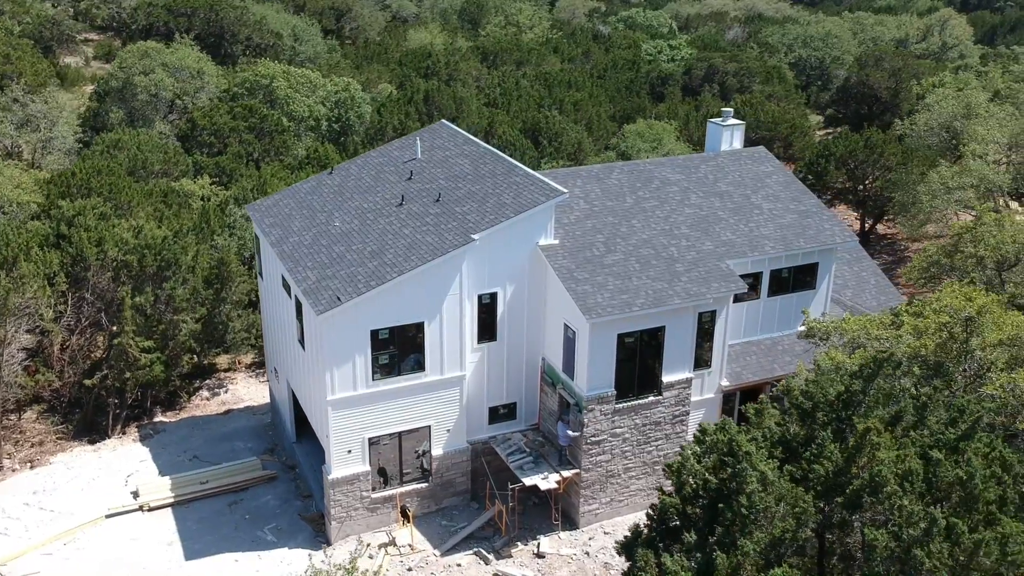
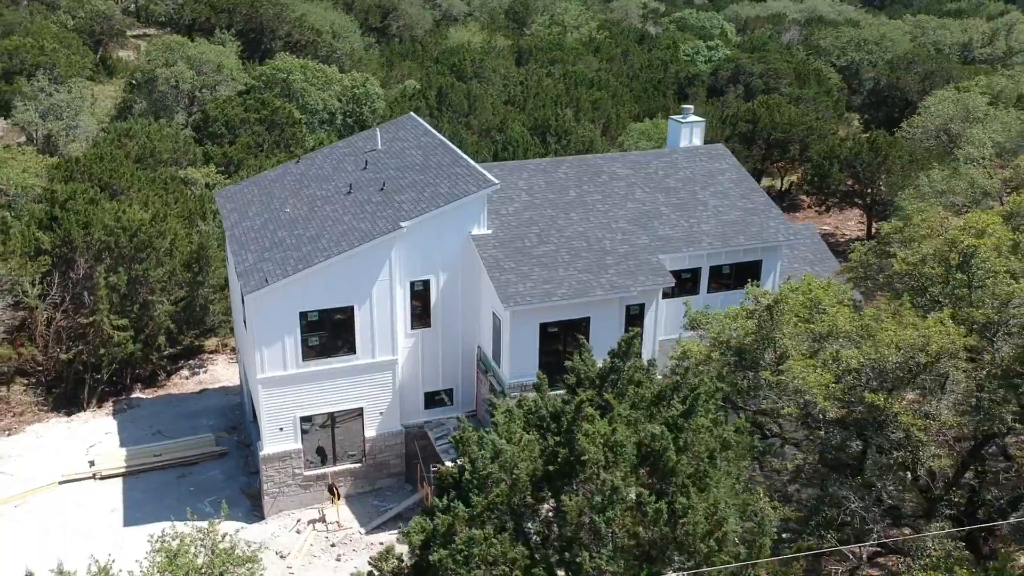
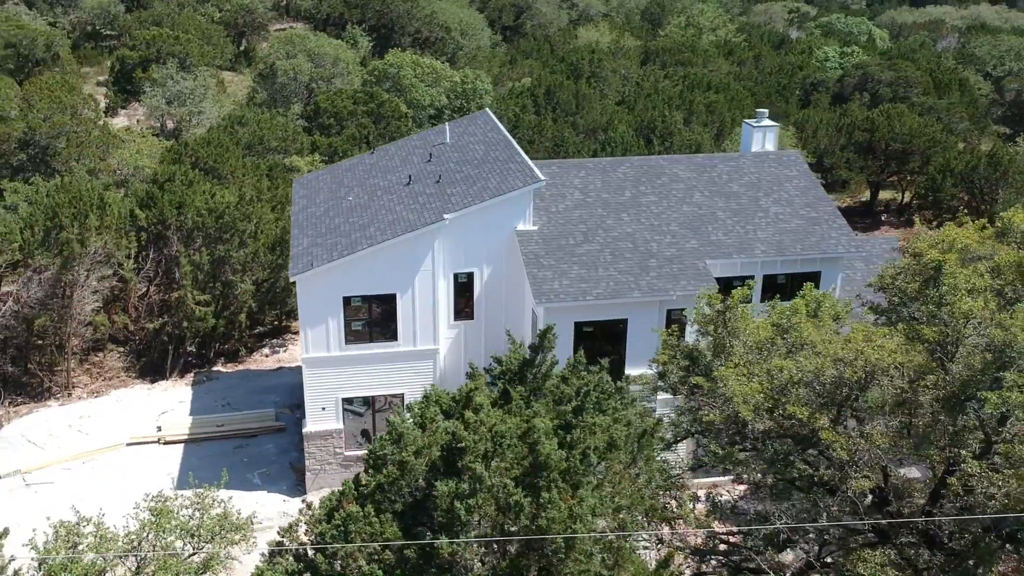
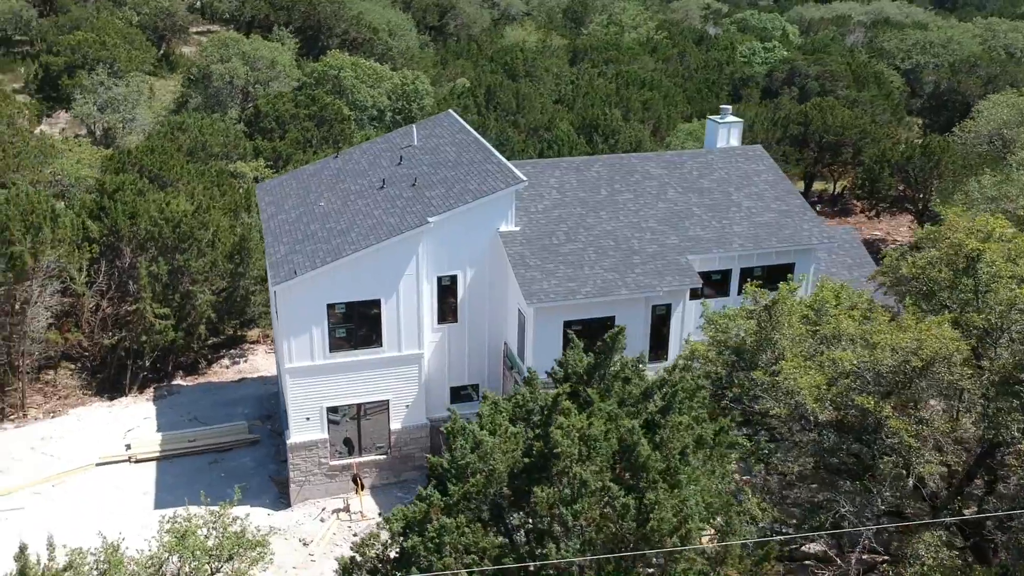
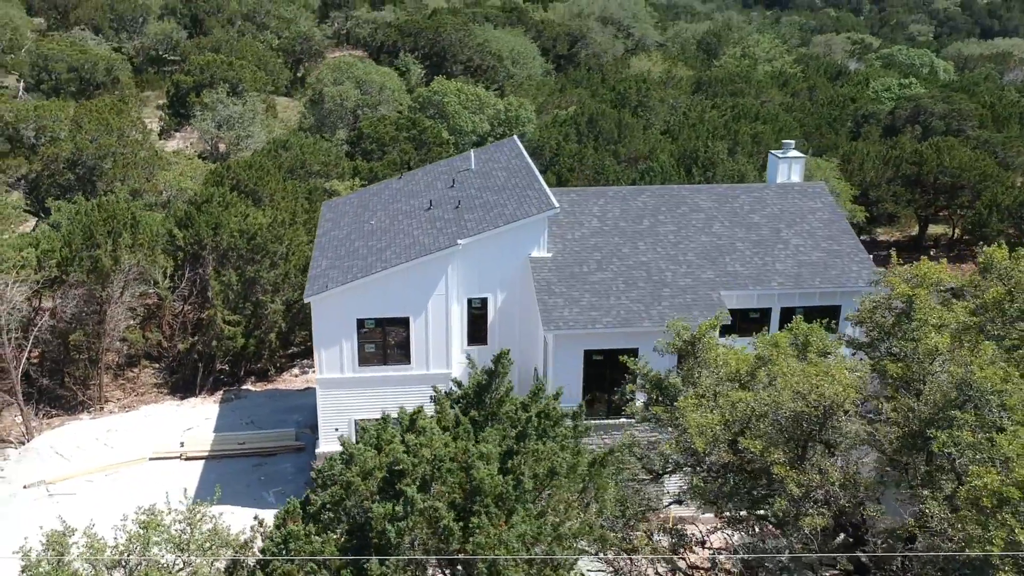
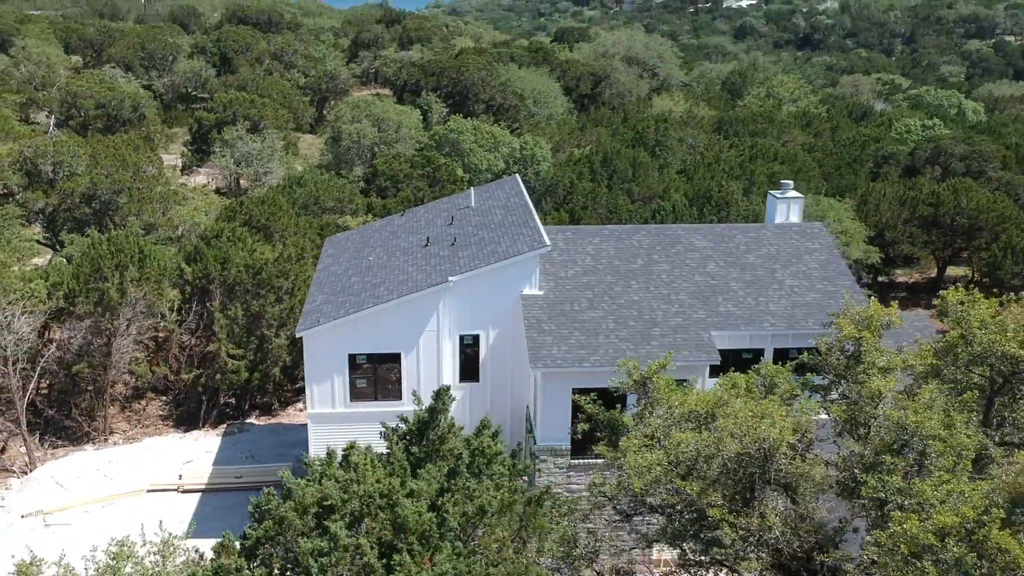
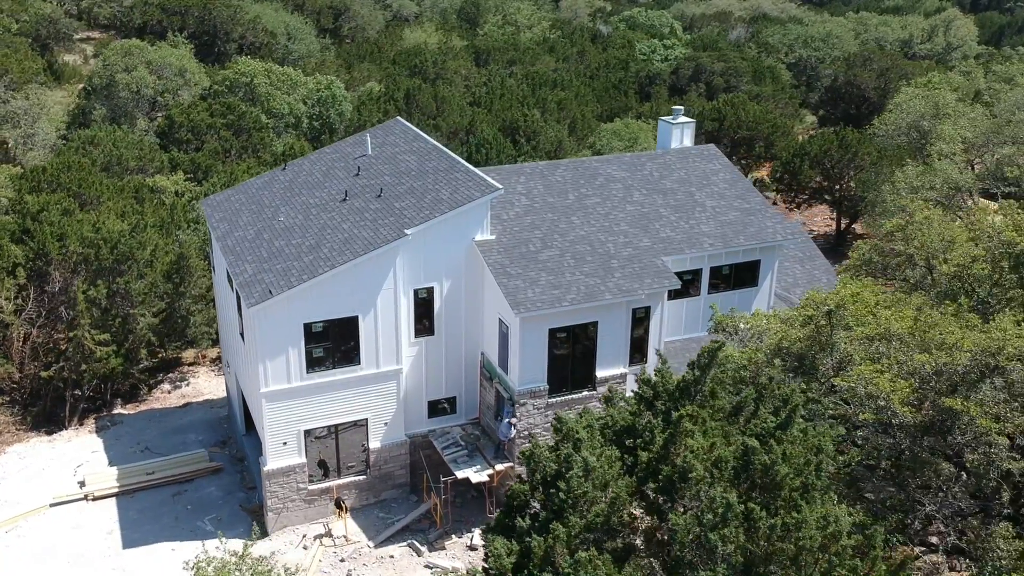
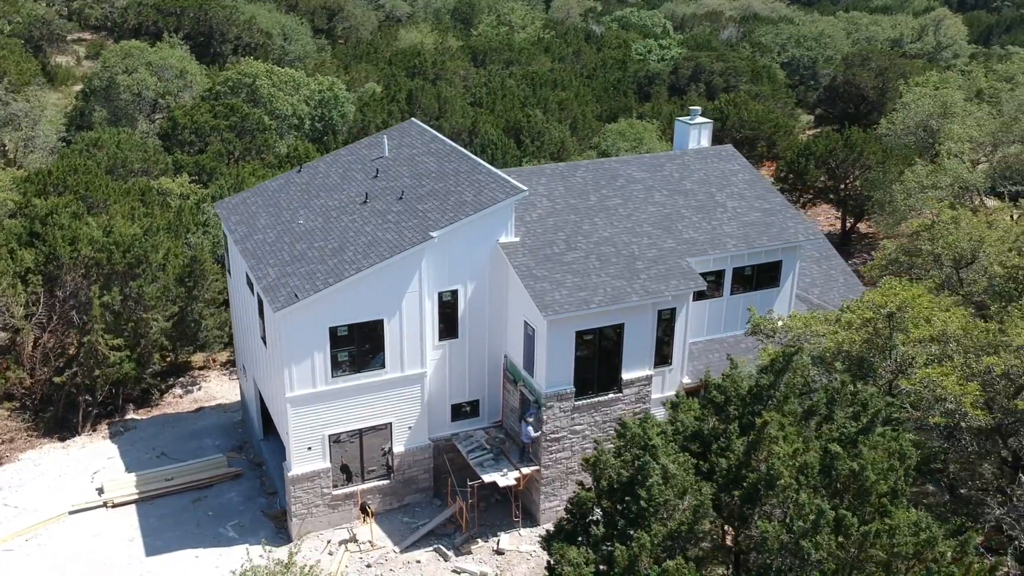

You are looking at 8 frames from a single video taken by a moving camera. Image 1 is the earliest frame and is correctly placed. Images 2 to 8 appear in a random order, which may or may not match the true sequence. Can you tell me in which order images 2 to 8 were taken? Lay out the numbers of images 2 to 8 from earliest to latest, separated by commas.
8, 7, 2, 4, 3, 5, 6
